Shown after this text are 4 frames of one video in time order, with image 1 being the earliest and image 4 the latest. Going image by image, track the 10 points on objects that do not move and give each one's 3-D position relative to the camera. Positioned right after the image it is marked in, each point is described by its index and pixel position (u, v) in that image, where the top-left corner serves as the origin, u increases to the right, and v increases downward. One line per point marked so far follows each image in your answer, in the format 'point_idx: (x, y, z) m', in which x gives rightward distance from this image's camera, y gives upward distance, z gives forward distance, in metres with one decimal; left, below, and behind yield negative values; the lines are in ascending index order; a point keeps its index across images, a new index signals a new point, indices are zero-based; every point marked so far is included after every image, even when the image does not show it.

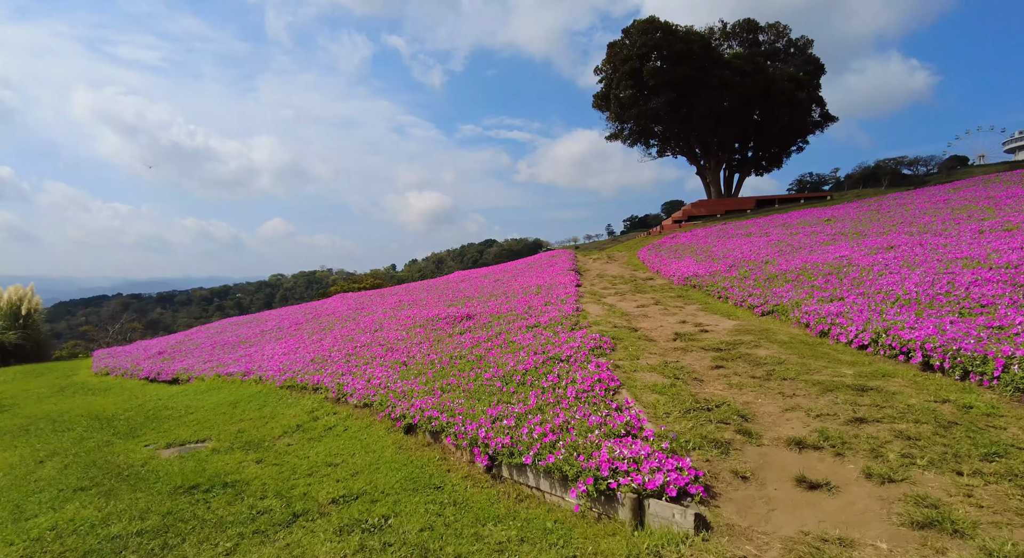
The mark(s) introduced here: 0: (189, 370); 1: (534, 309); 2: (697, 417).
0: (-10.7, -3.0, +15.8) m
1: (+0.7, -0.9, +14.3) m
2: (+2.1, -1.6, +5.4) m
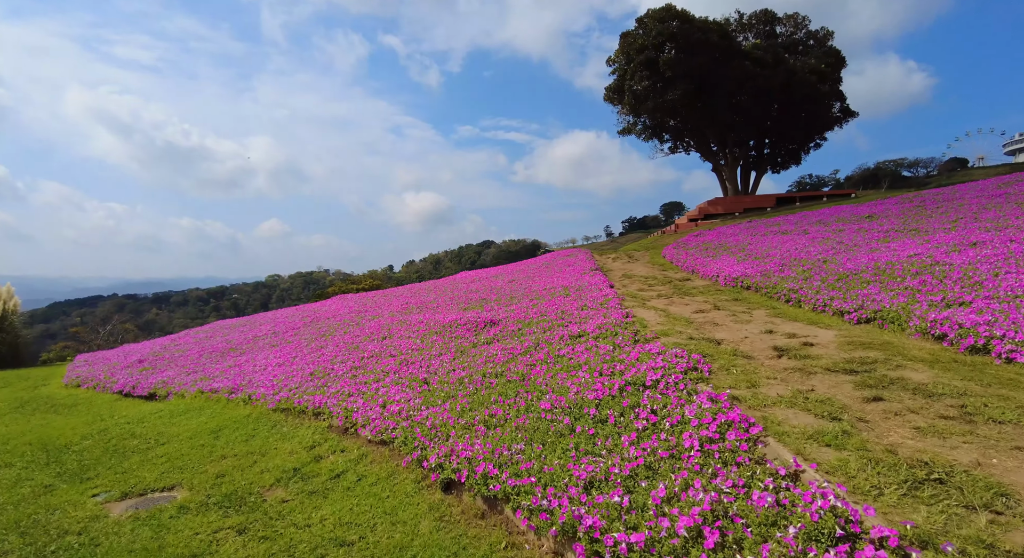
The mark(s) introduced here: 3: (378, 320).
0: (-9.8, -3.0, +13.7) m
1: (+1.6, -1.0, +12.3) m
2: (+3.0, -1.6, +3.4) m
3: (-5.2, -1.6, +18.3) m
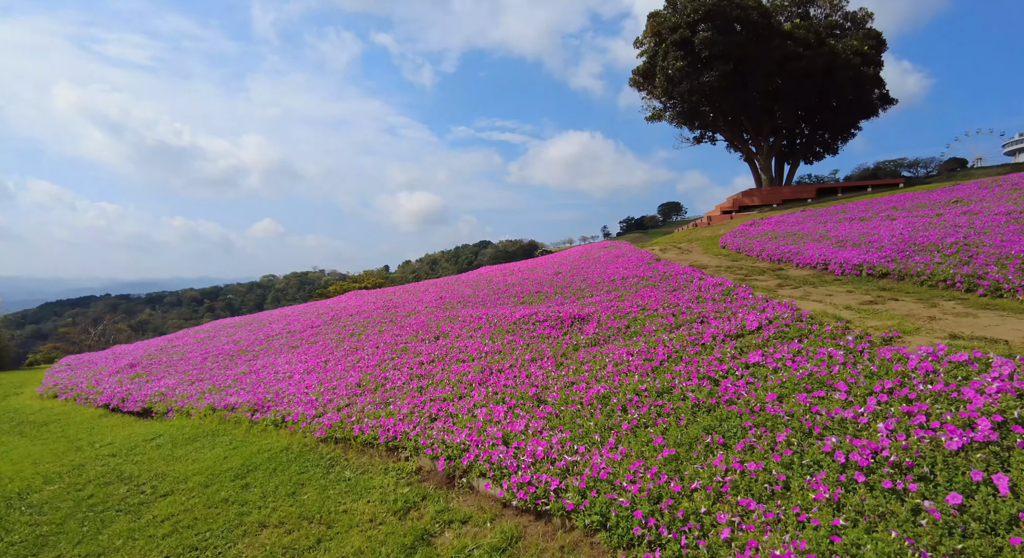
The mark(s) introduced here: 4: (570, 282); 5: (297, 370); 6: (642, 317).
0: (-7.8, -2.6, +10.8) m
1: (+3.7, -0.6, +9.5) m
2: (+5.2, -1.2, +0.6) m
3: (-3.1, -1.2, +15.4) m
4: (+2.1, -0.1, +17.3) m
5: (-5.1, -2.2, +11.3) m
6: (+2.7, -0.8, +9.8) m
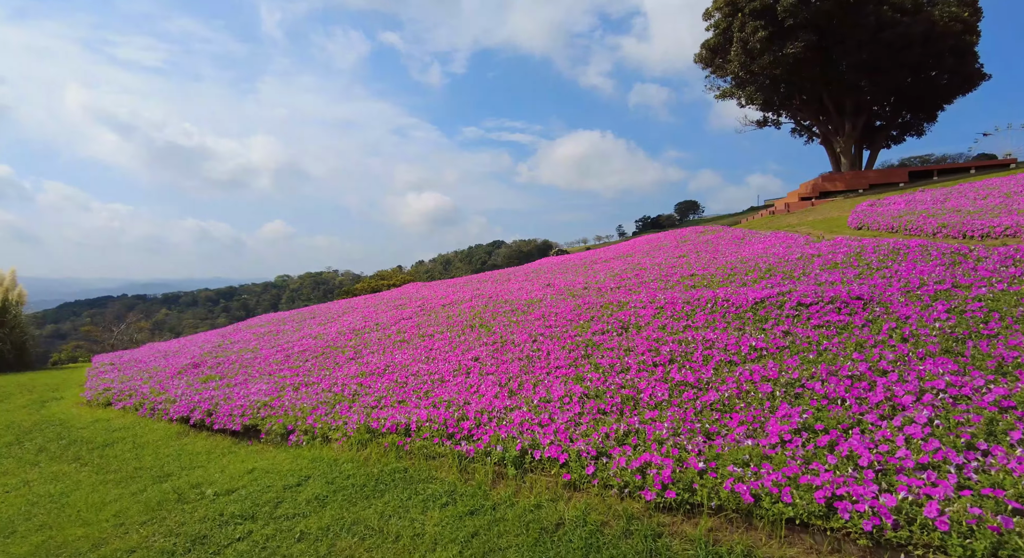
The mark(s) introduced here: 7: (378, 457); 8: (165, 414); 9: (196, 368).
0: (-3.8, -2.1, +7.7) m
1: (+7.6, 0.0, +6.2) m
2: (+8.9, -0.6, -2.8) m
3: (+0.9, -0.7, +12.2) m
4: (+6.2, +0.5, +14.0) m
5: (-1.1, -1.6, +8.2) m
6: (+6.6, -0.2, +6.5) m
7: (-1.6, -2.0, +5.5) m
8: (-6.6, -2.6, +9.1) m
9: (-8.2, -2.3, +12.4) m
